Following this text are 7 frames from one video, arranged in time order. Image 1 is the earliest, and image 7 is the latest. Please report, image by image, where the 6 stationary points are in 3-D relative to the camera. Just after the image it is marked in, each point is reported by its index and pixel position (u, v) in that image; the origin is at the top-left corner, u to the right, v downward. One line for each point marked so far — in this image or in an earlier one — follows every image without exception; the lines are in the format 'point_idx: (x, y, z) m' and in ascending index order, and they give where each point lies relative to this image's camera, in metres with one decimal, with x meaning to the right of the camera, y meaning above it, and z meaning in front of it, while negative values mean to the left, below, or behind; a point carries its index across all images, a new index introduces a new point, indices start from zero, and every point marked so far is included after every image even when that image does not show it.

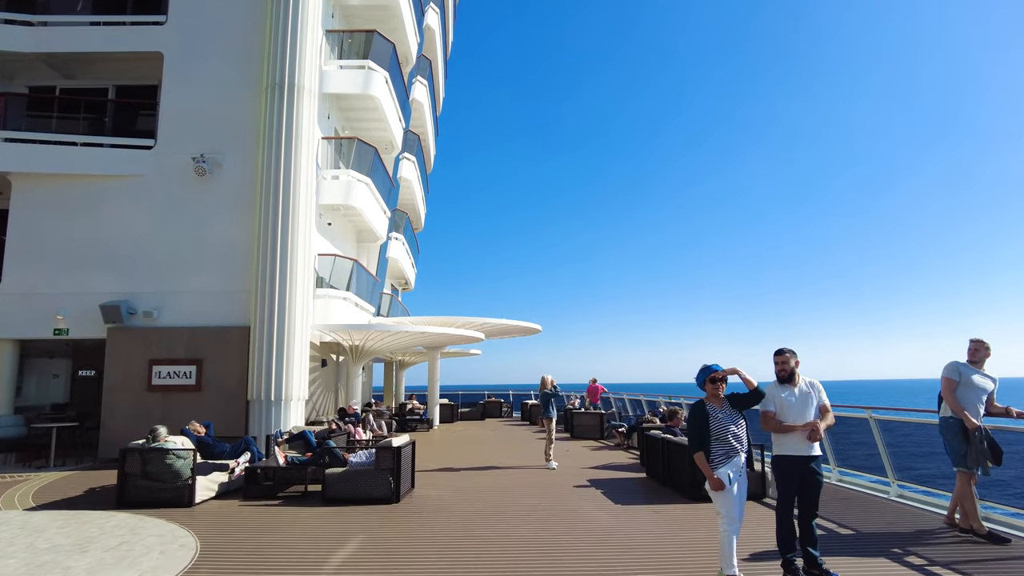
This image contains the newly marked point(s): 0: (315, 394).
0: (-4.6, -2.5, +15.1) m
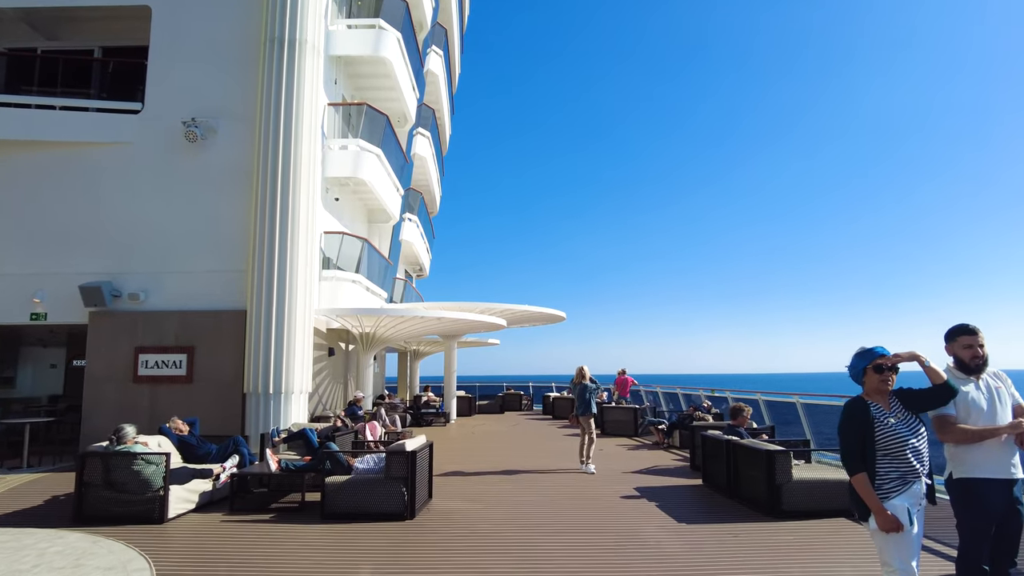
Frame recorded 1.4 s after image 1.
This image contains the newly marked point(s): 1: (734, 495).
0: (-4.0, -2.1, +13.7) m
1: (+2.7, -2.5, +7.7) m
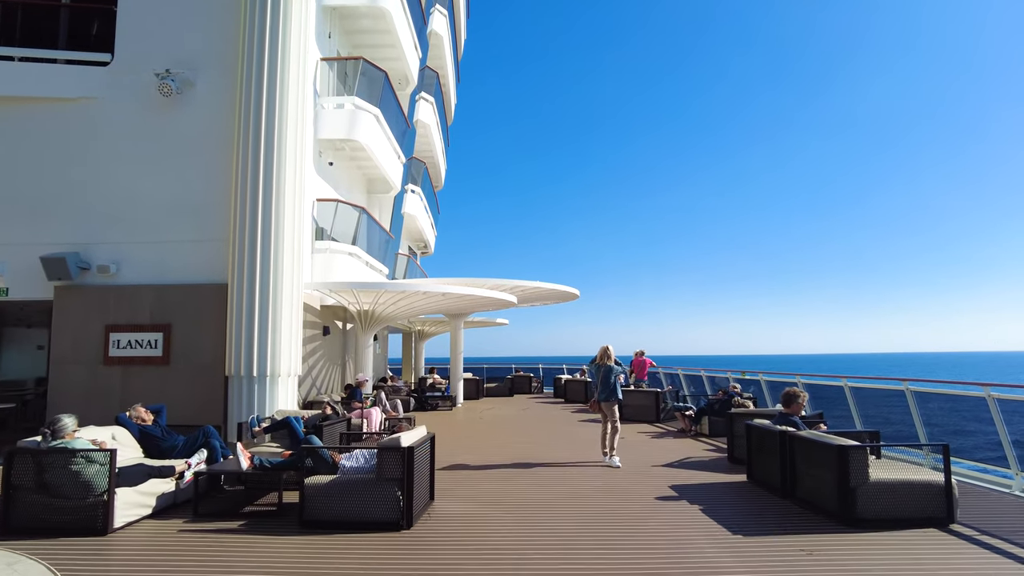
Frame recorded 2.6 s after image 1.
0: (-3.8, -1.6, +12.6) m
1: (+2.8, -2.1, +6.5) m
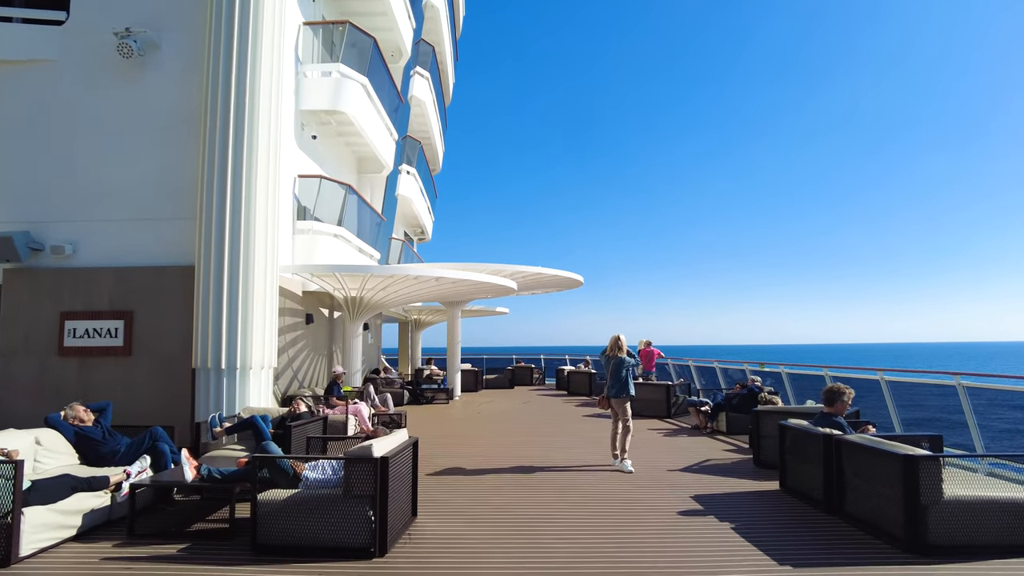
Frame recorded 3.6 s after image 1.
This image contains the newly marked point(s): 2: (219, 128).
0: (-3.8, -1.3, +11.6) m
1: (+2.8, -1.9, +5.5) m
2: (-4.1, +2.2, +9.0) m
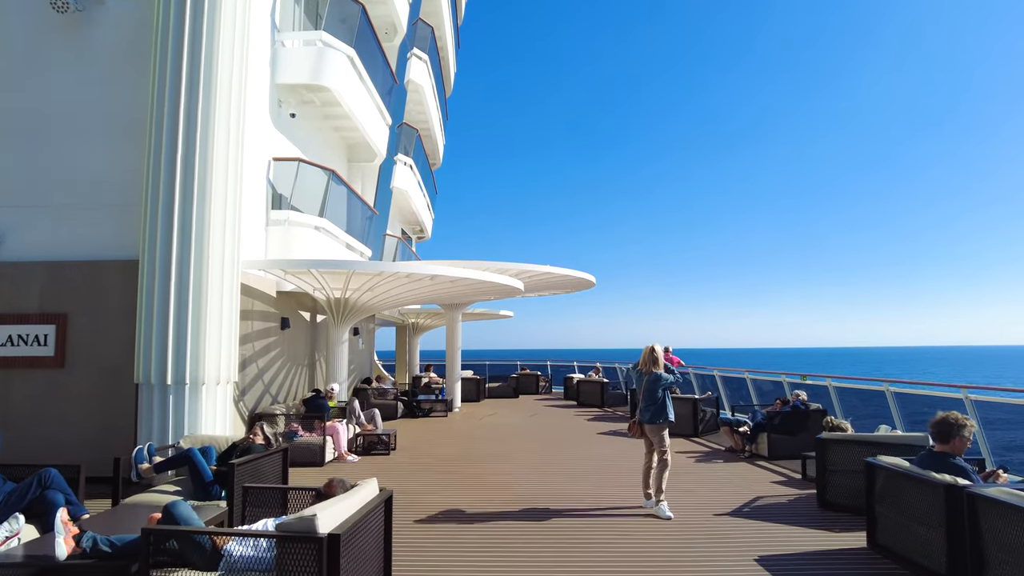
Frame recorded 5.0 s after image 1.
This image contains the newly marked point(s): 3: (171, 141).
0: (-3.7, -1.3, +10.1) m
1: (+2.9, -1.9, +4.0) m
2: (-4.0, +2.3, +7.6) m
3: (-3.9, +1.7, +7.4) m
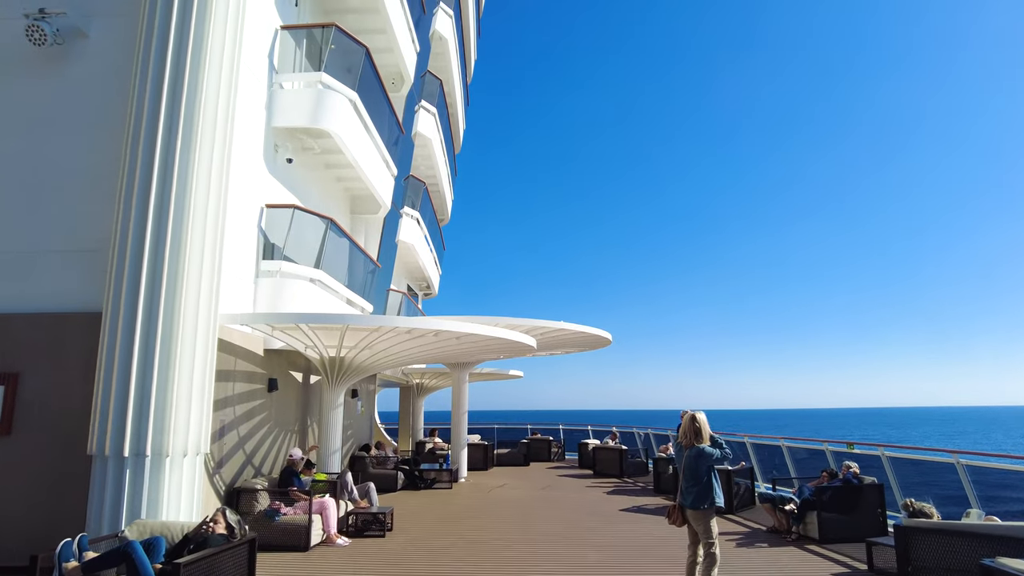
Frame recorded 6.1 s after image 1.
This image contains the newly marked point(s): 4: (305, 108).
0: (-3.5, -2.1, +9.1) m
1: (+3.0, -2.1, +2.8) m
2: (-3.9, +1.7, +6.9) m
3: (-3.8, +1.1, +6.7) m
4: (-3.1, +2.7, +9.7) m
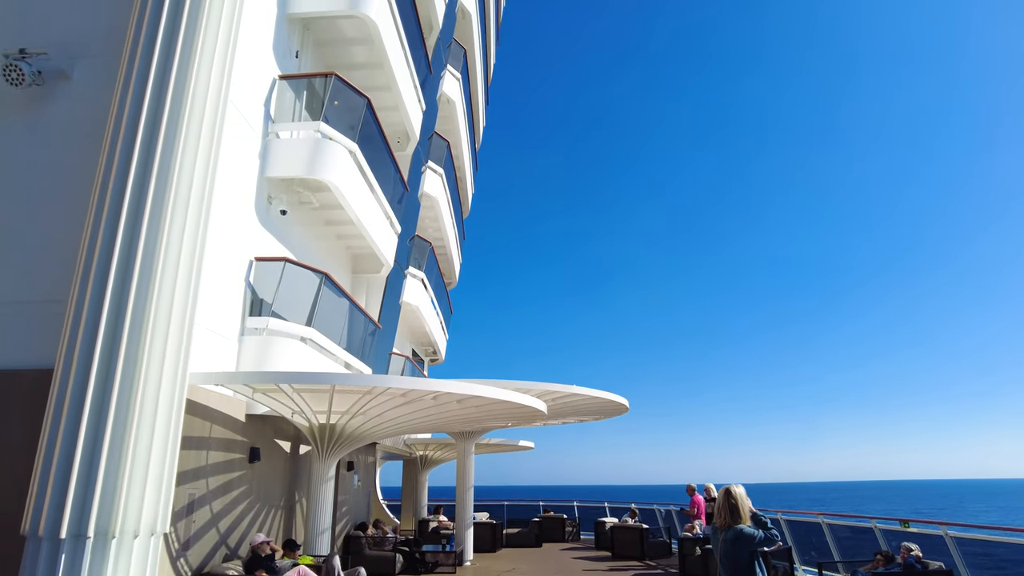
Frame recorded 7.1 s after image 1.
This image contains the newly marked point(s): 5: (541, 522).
0: (-3.4, -2.9, +8.1) m
1: (+3.0, -2.1, +1.8) m
2: (-3.8, +1.1, +6.3) m
3: (-3.8, +0.6, +6.1) m
4: (-3.0, +1.9, +9.2) m
5: (+0.8, -6.4, +17.6) m
